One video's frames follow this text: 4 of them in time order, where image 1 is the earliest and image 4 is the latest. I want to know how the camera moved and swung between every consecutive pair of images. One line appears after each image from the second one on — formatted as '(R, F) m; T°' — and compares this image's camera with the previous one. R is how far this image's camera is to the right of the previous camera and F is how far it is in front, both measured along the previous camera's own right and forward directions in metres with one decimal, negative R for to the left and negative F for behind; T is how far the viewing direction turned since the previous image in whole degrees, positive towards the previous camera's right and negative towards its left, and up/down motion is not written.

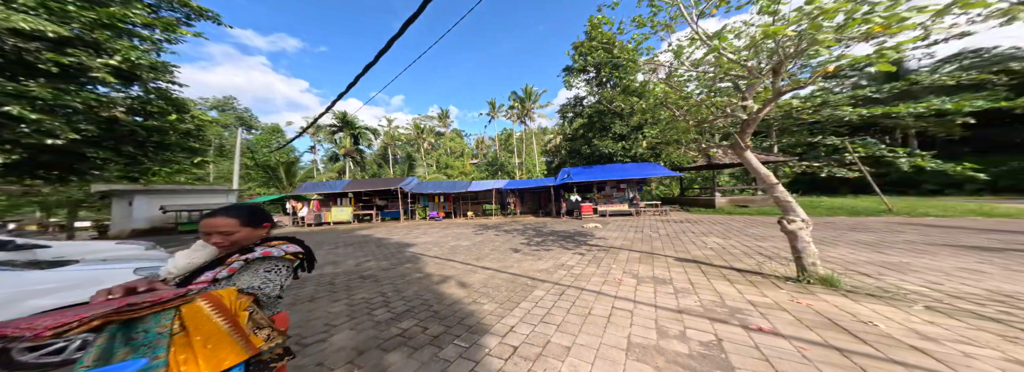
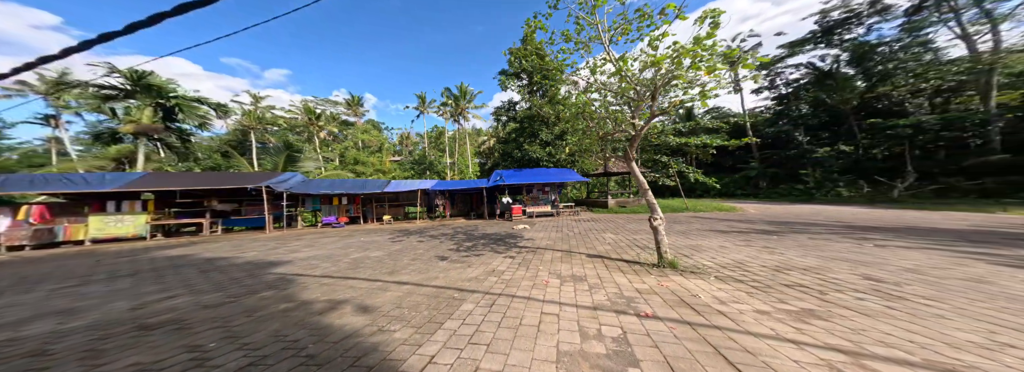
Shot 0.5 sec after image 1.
(0.0, +0.3) m; +18°
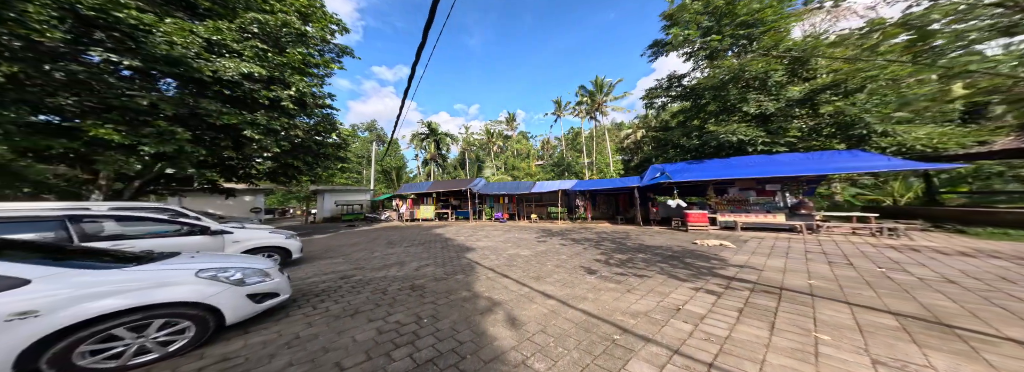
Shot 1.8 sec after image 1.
(-0.4, +0.8) m; -33°
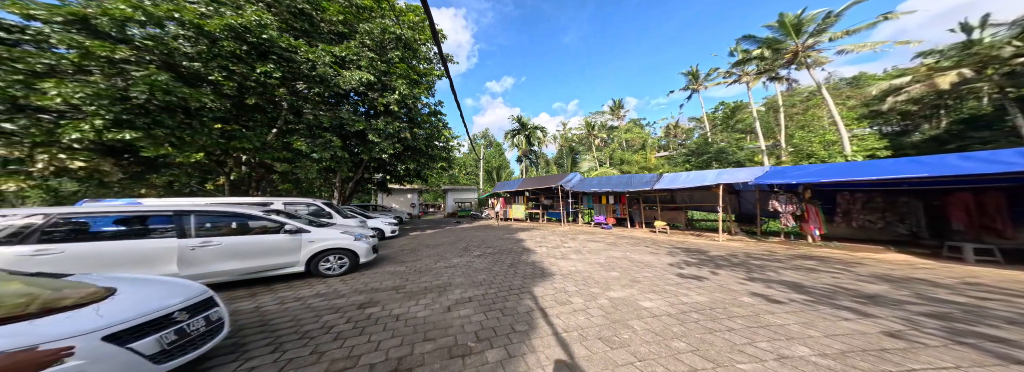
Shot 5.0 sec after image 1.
(+0.1, +2.5) m; -27°
